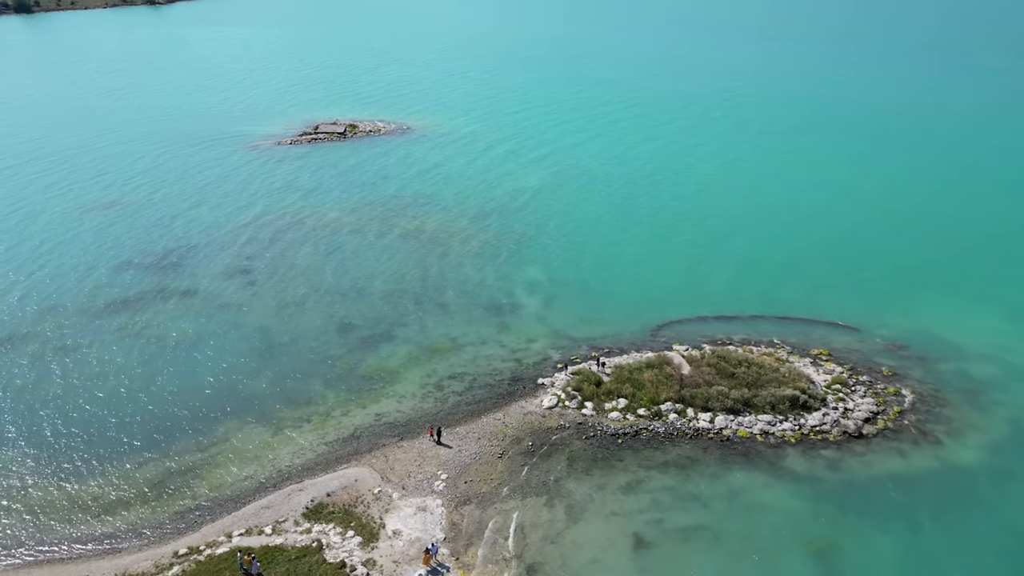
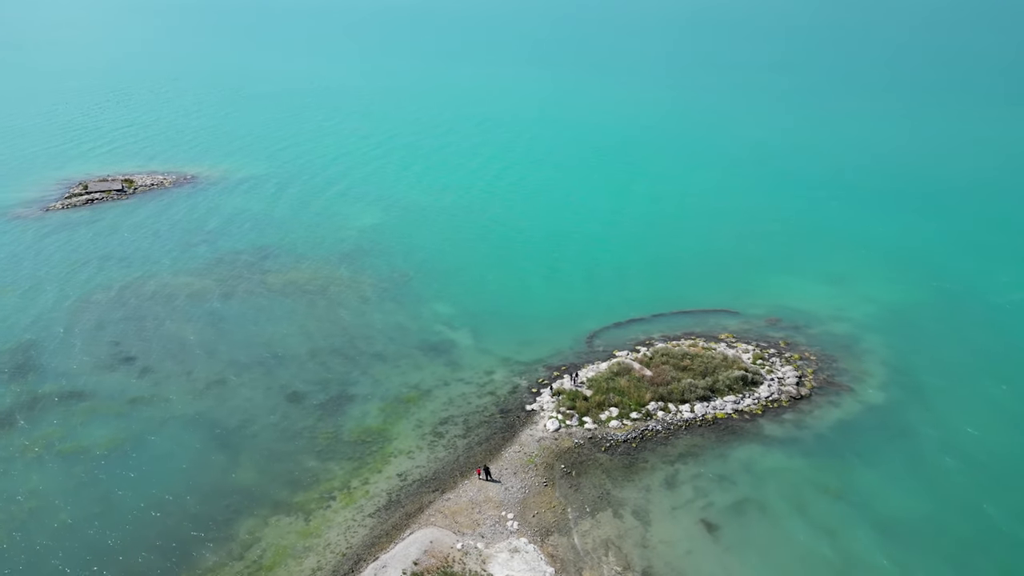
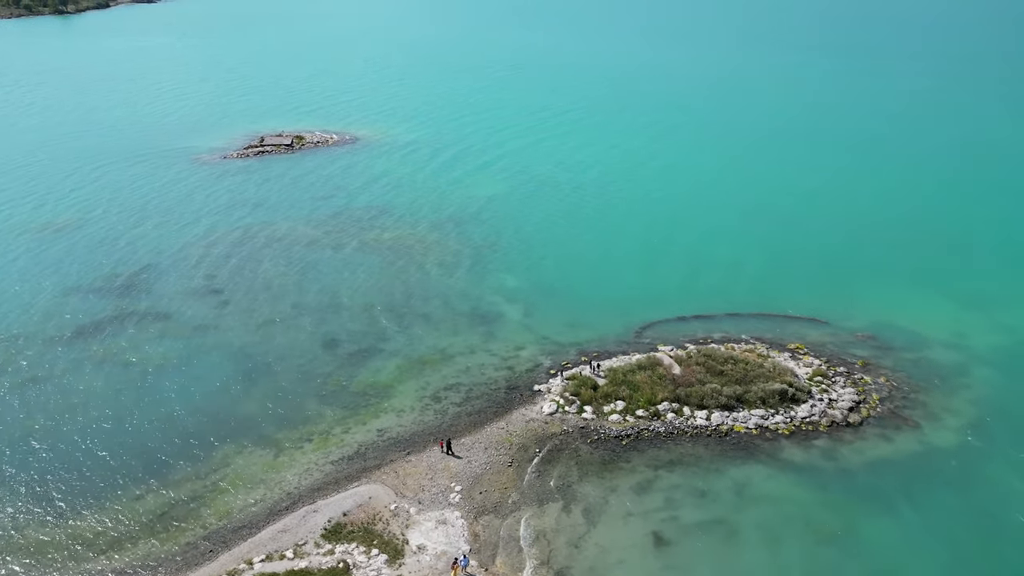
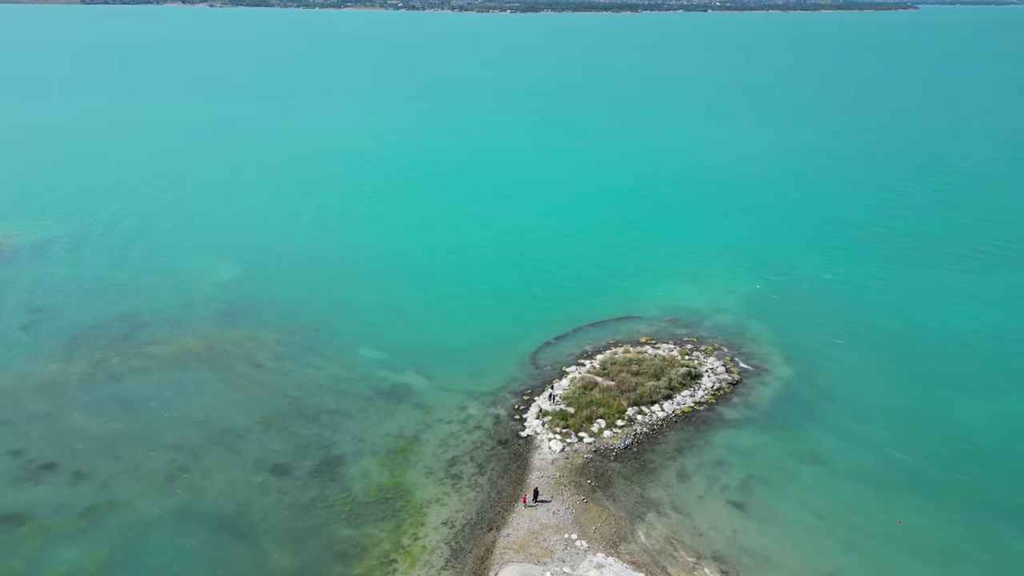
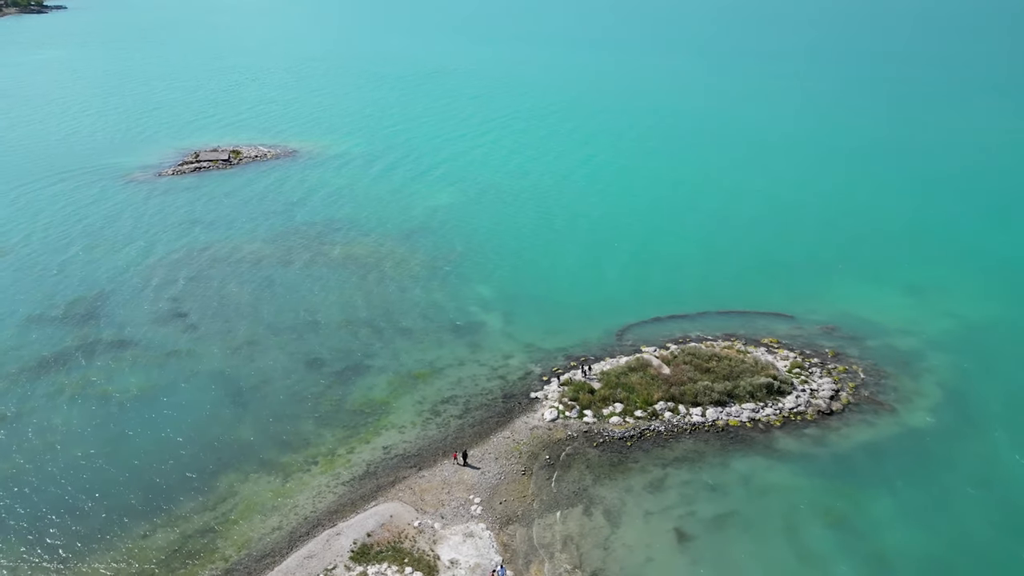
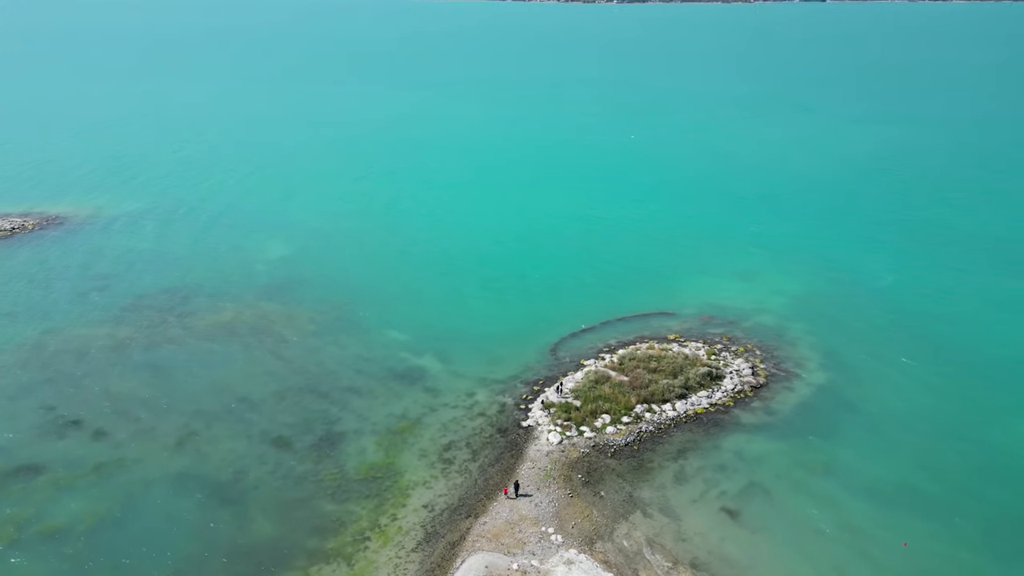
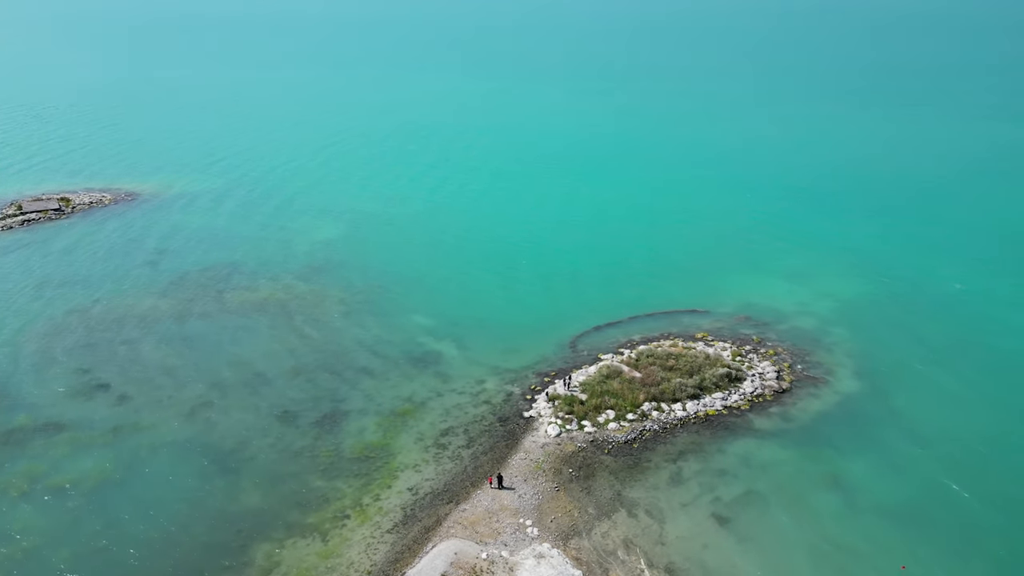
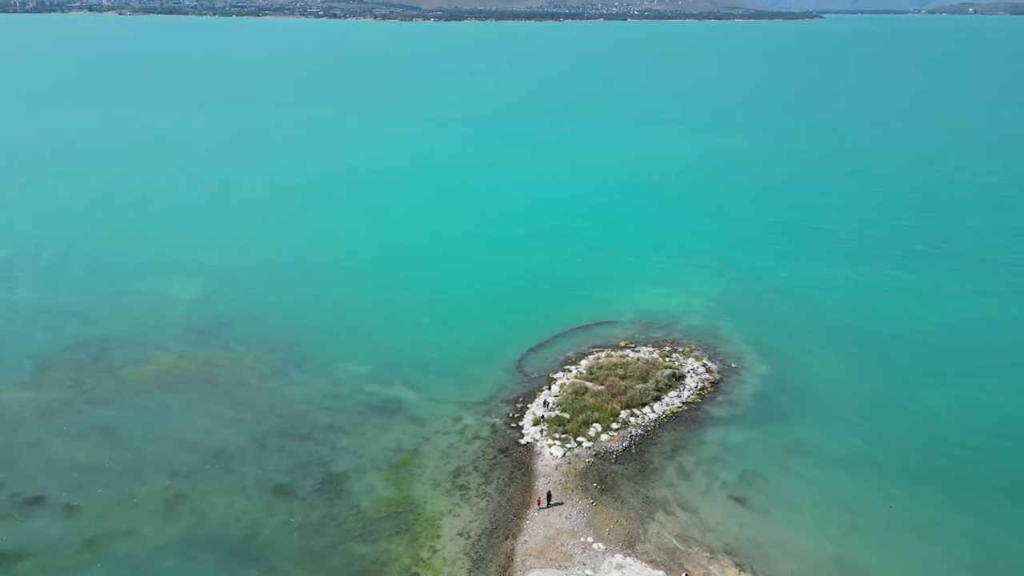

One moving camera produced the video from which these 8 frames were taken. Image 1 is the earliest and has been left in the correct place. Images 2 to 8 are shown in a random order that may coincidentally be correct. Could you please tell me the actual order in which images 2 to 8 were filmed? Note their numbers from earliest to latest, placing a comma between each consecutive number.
3, 5, 2, 7, 6, 4, 8
